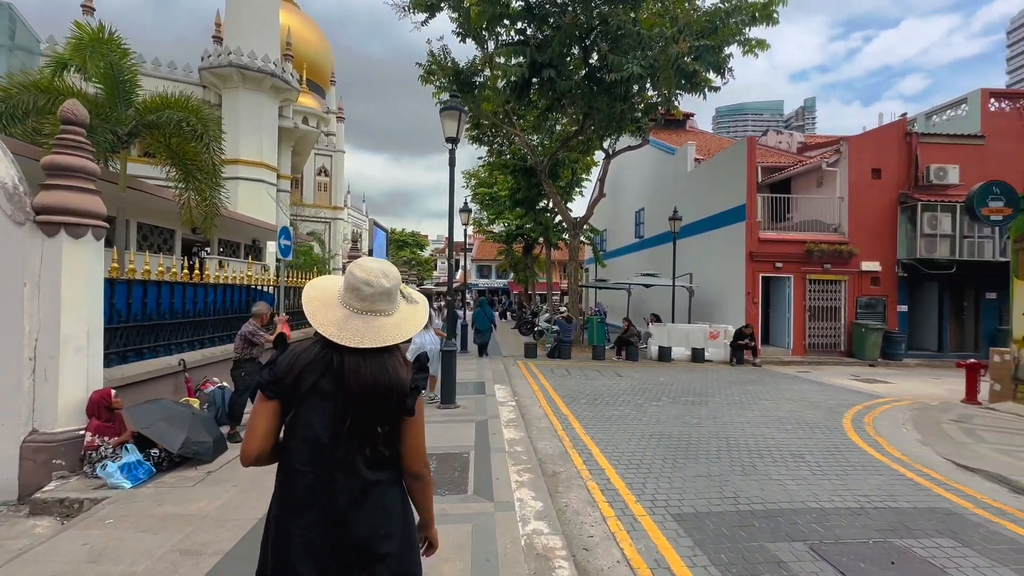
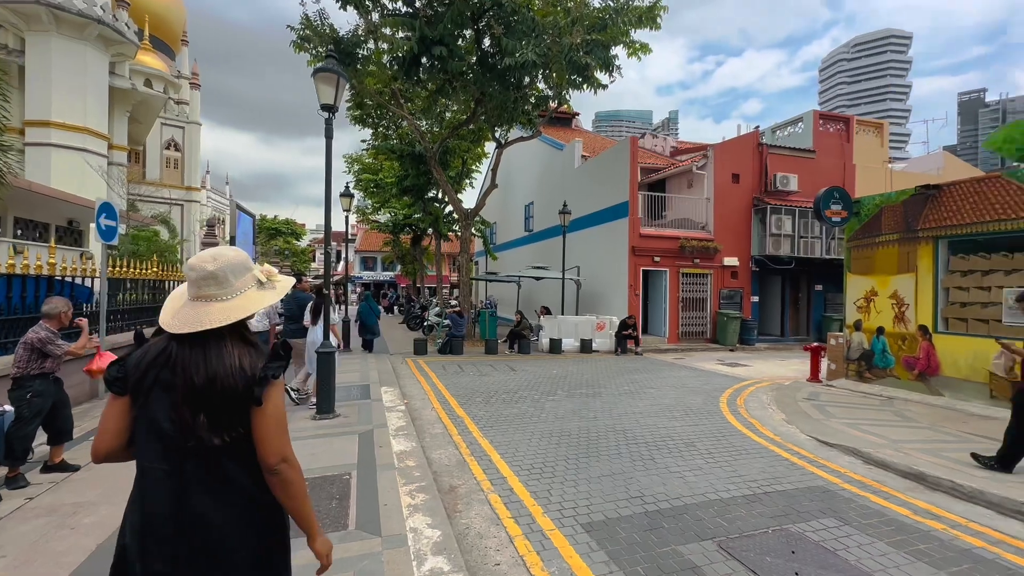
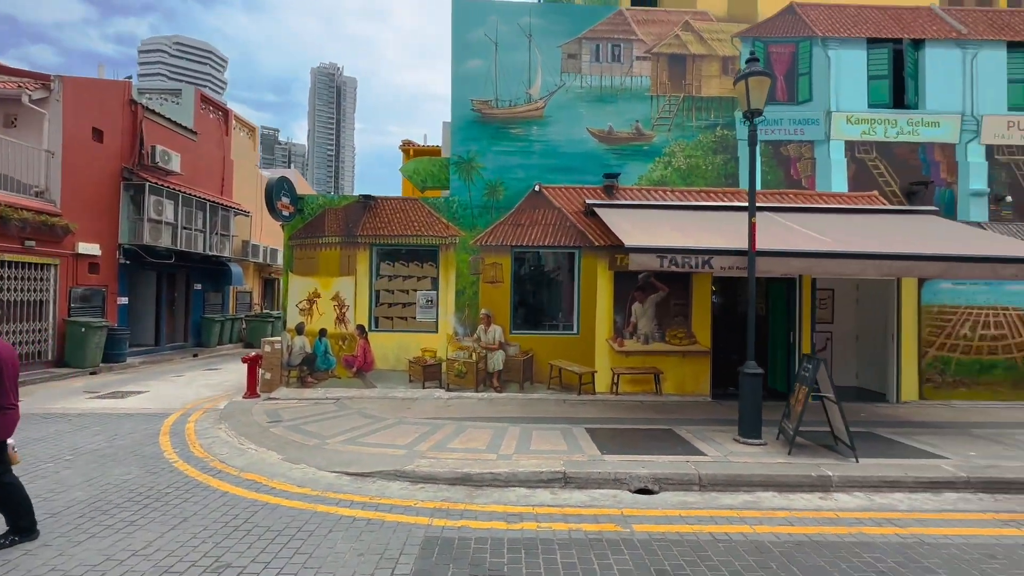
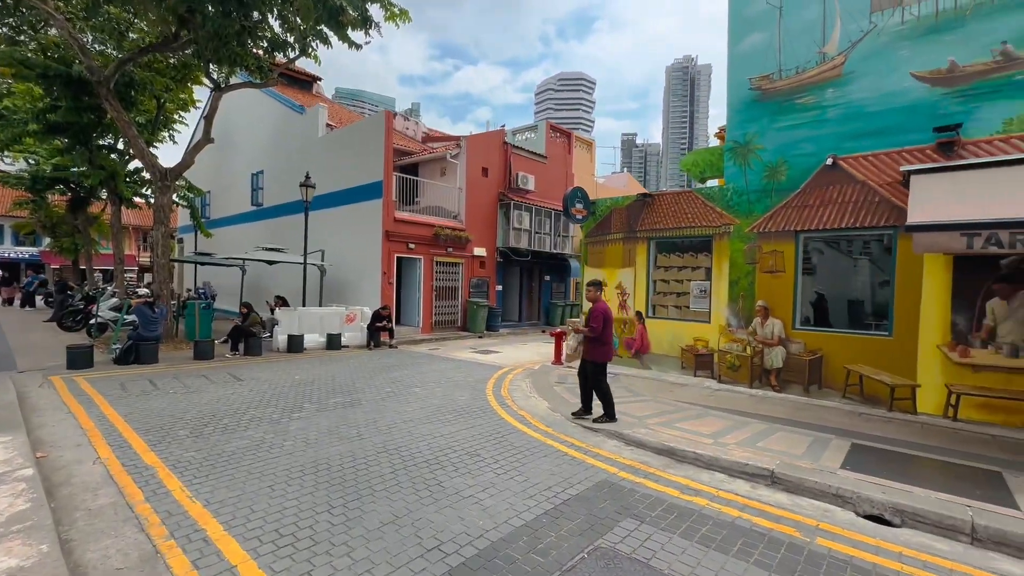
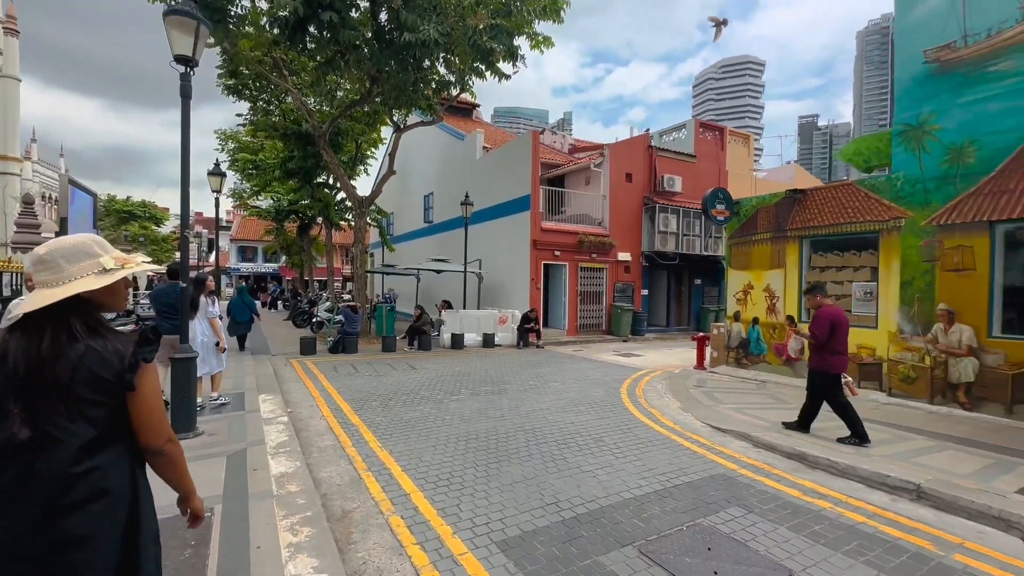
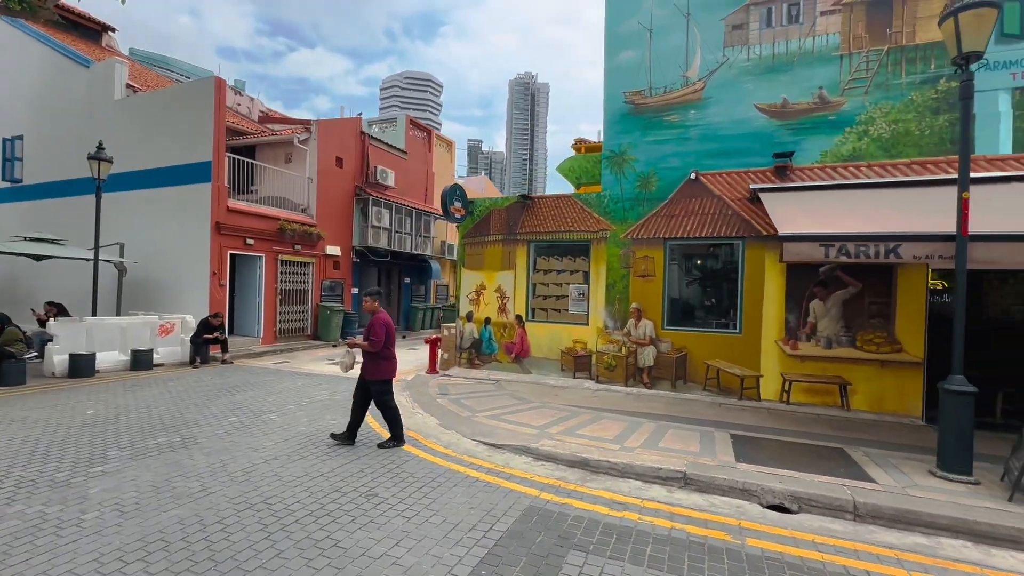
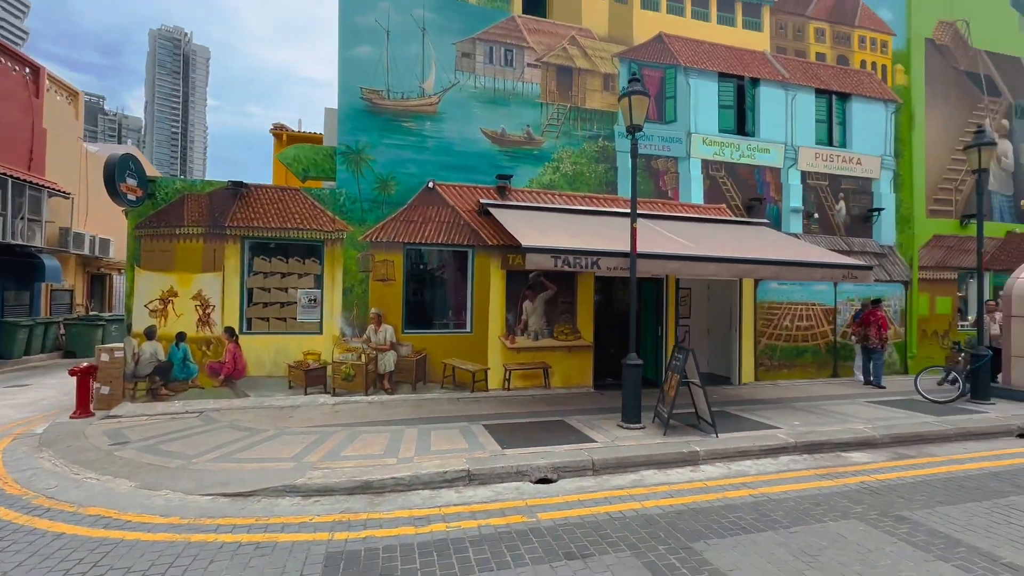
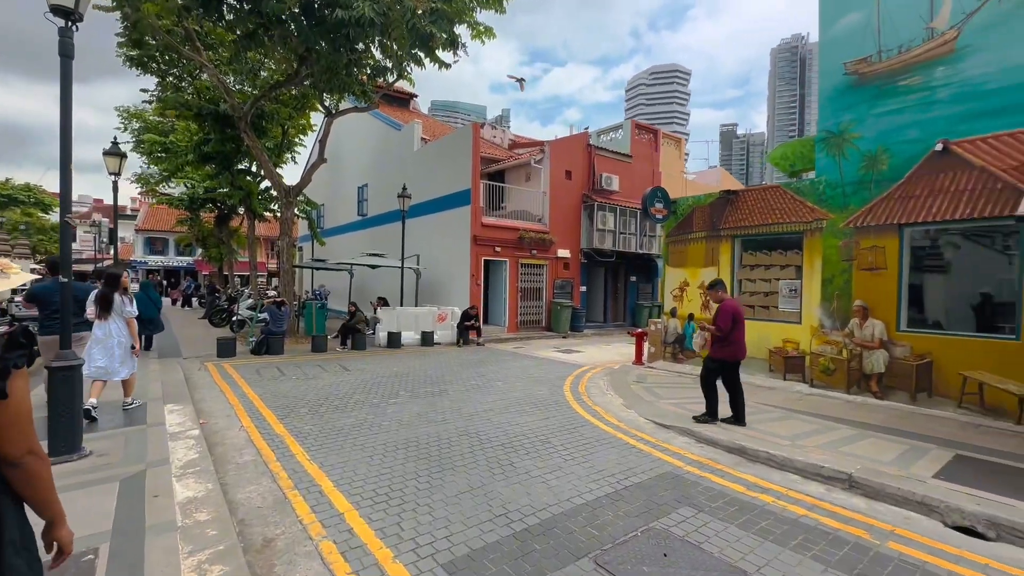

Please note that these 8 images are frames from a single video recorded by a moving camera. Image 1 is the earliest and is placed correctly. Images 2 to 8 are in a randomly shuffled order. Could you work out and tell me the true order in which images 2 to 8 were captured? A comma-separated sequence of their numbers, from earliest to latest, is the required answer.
2, 5, 8, 4, 6, 3, 7
